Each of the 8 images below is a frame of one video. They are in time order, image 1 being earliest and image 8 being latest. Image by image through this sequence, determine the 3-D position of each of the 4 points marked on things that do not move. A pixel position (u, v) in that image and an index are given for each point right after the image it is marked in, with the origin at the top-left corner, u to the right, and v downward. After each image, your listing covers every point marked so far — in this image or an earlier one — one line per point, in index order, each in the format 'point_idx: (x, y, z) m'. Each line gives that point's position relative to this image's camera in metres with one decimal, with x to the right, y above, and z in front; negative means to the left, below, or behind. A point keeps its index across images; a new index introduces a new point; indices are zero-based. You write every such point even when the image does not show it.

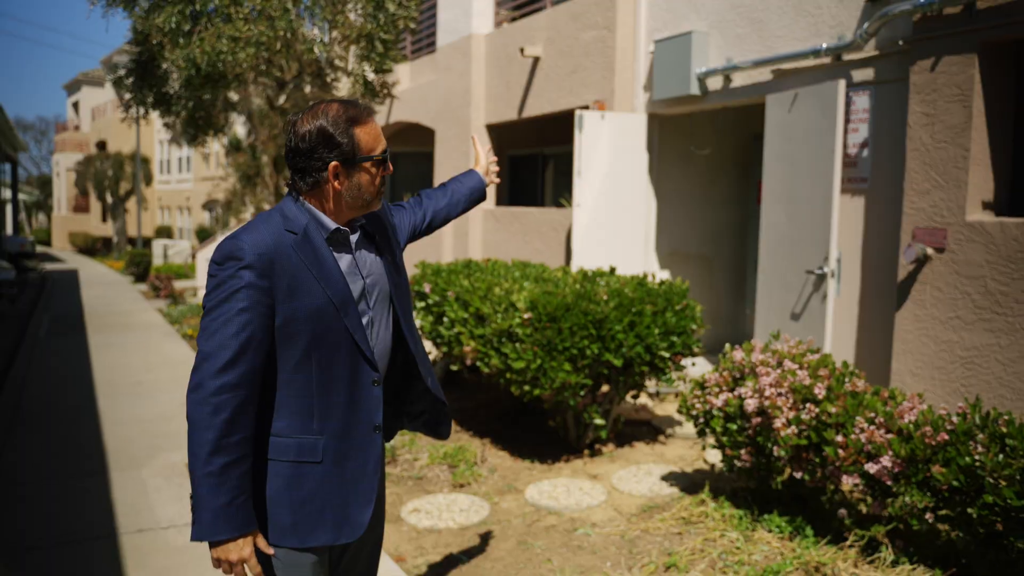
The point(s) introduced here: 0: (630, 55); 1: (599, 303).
0: (+1.0, +2.0, +8.5) m
1: (+0.5, -0.1, +5.9) m
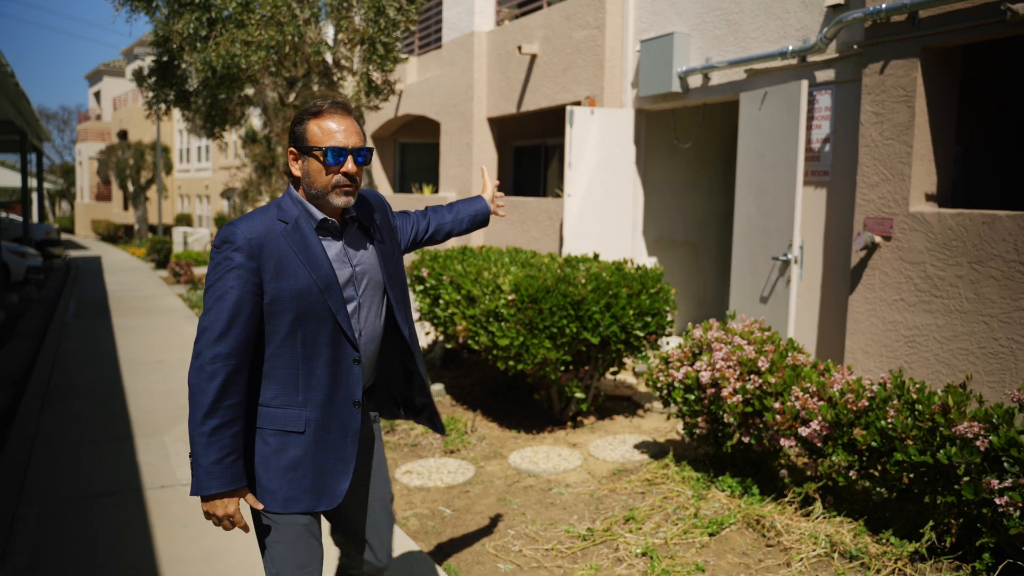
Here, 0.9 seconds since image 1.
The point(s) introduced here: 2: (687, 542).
0: (+1.0, +2.2, +9.0) m
1: (+0.4, 0.0, +6.5) m
2: (+0.8, -1.2, +4.6) m
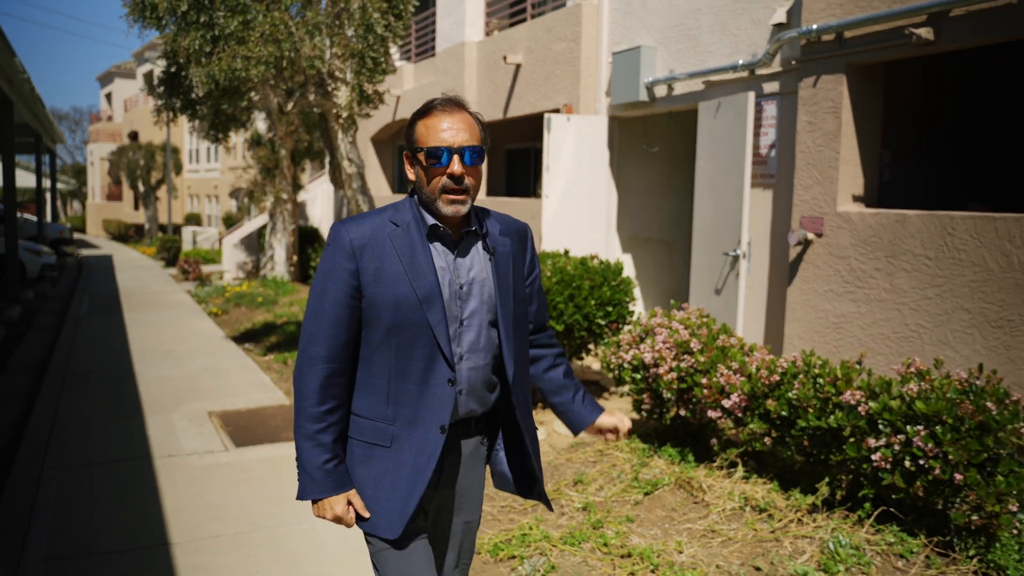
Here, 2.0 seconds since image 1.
0: (+0.8, +2.2, +9.7) m
1: (+0.2, +0.1, +7.1) m
2: (+0.6, -1.2, +5.3) m
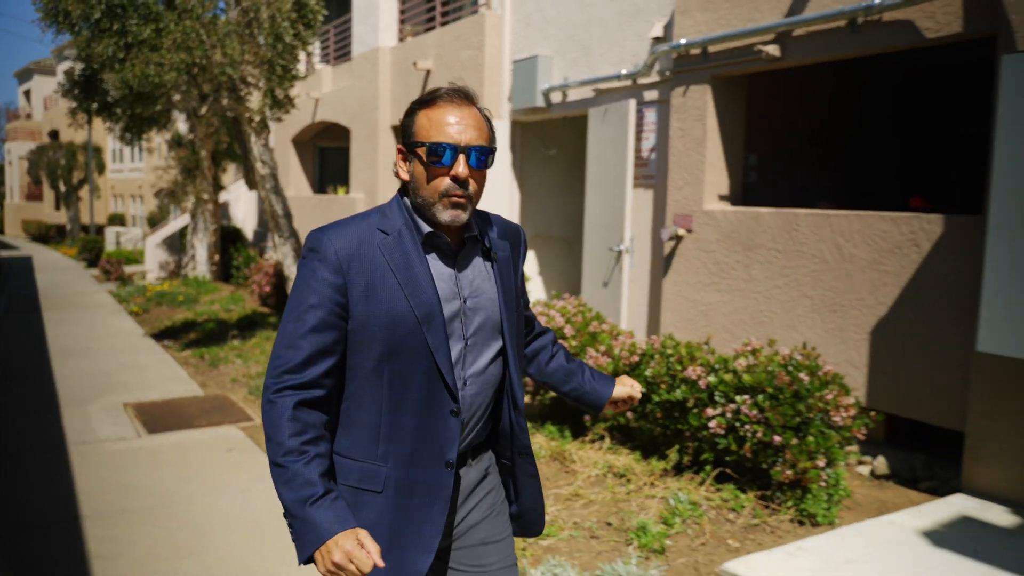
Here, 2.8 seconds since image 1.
0: (-0.2, +2.3, +10.2) m
1: (-0.6, +0.1, +7.7) m
2: (0.0, -1.1, +5.9) m
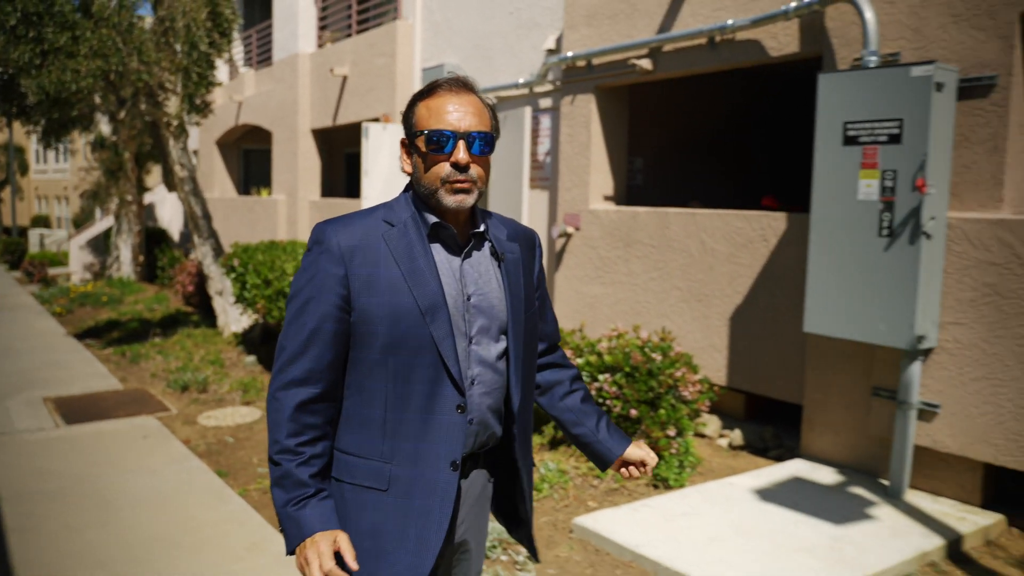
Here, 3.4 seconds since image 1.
0: (-1.1, +2.3, +10.7) m
1: (-1.4, +0.2, +8.1) m
2: (-0.7, -1.1, +6.4) m
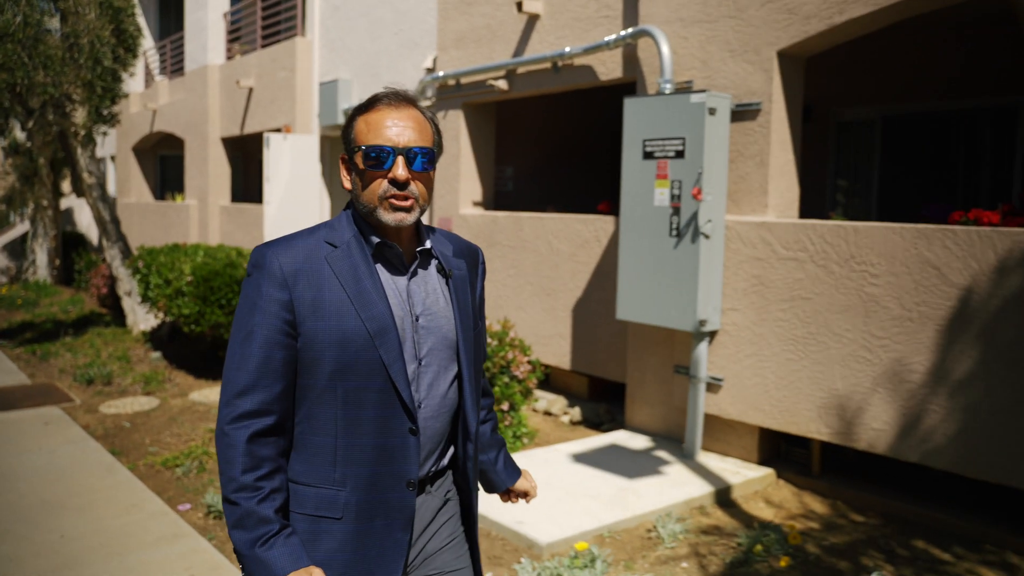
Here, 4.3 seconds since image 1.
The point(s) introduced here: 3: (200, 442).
0: (-2.4, +2.3, +11.4) m
1: (-2.5, +0.2, +8.8) m
2: (-1.7, -1.0, +7.1) m
3: (-2.3, -1.1, +7.0) m
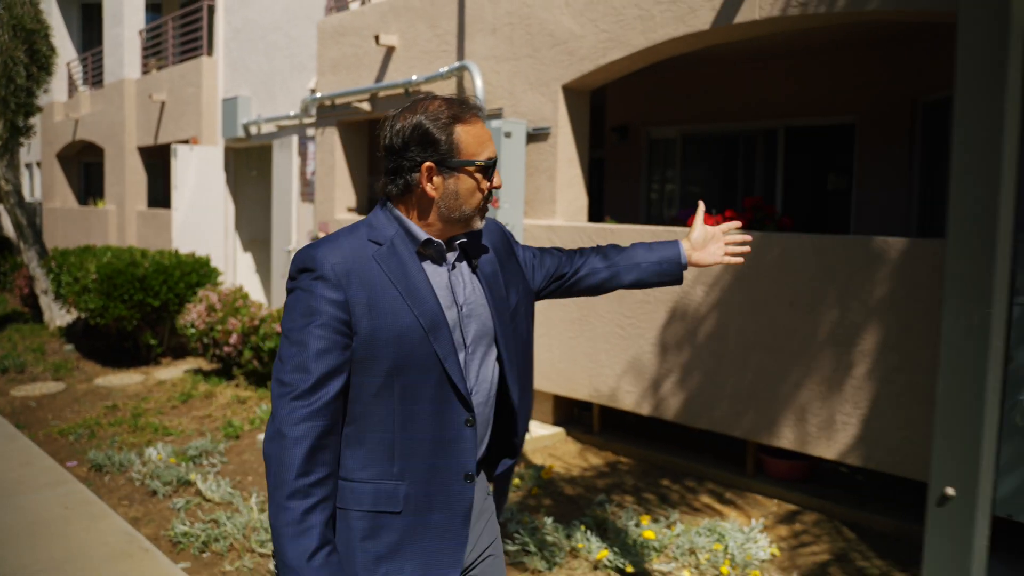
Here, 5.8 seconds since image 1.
0: (-3.8, +2.3, +12.5) m
1: (-3.8, +0.2, +9.9) m
2: (-2.9, -1.0, +8.2) m
3: (-3.5, -1.0, +8.1) m
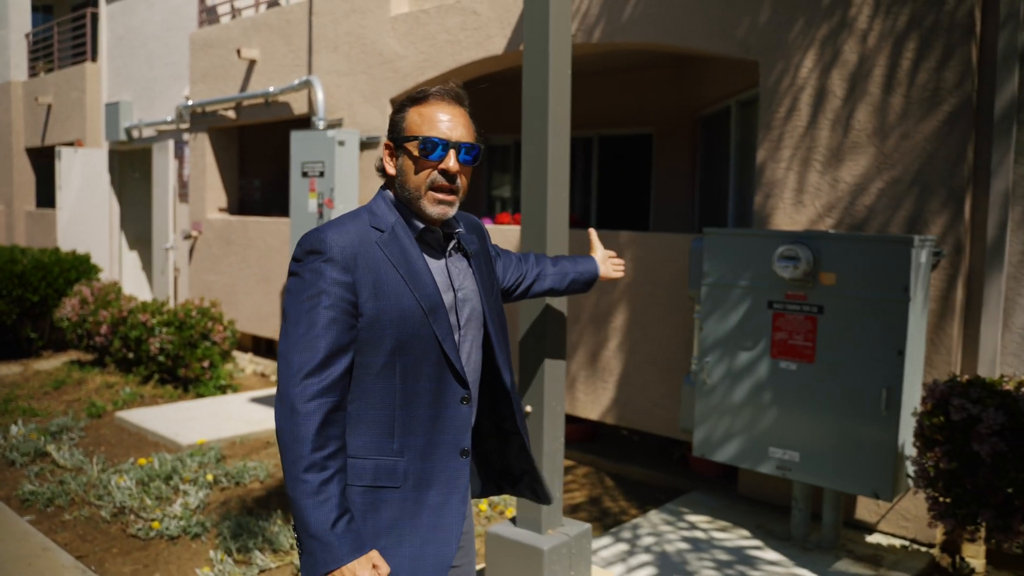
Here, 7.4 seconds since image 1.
0: (-5.6, +2.4, +13.0) m
1: (-5.3, +0.3, +10.4) m
2: (-4.3, -0.9, +8.8) m
3: (-4.9, -1.0, +8.7) m
